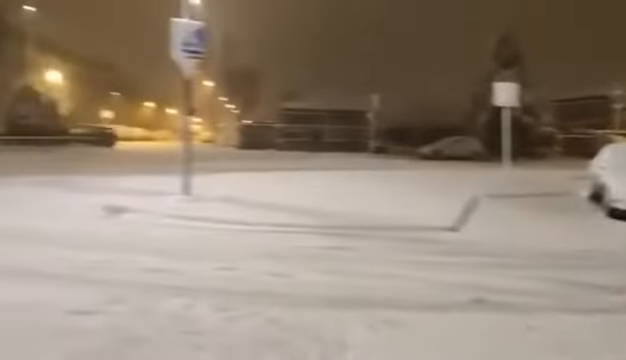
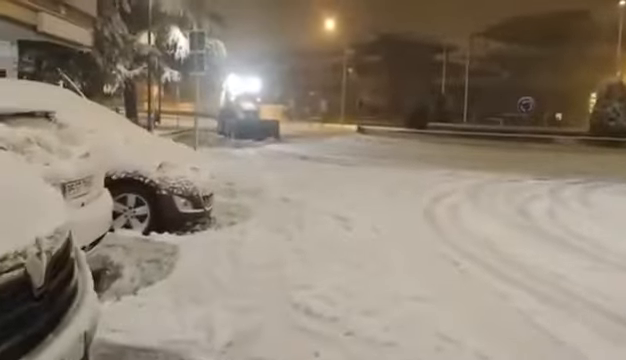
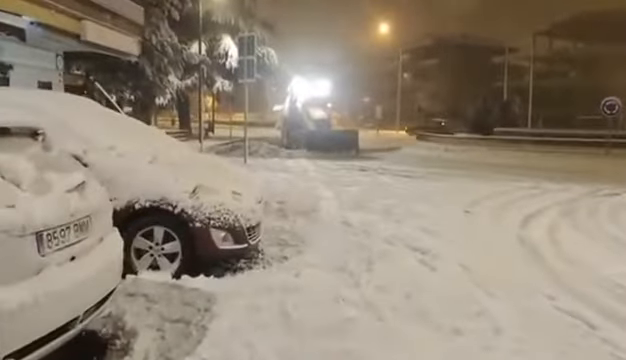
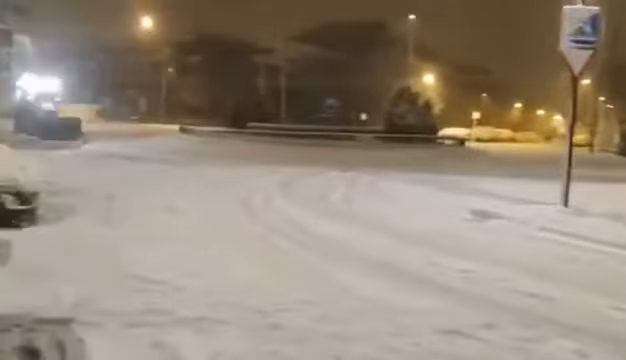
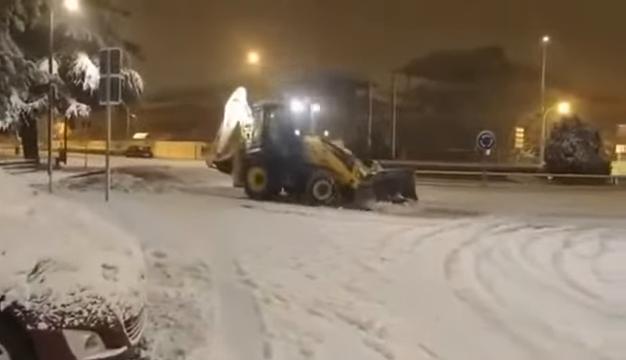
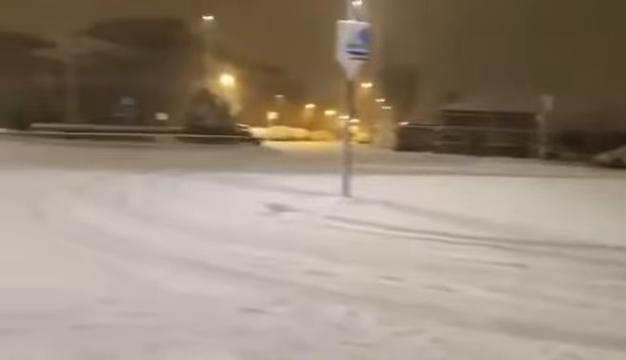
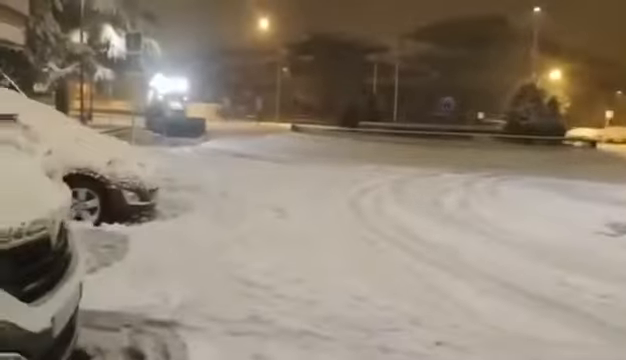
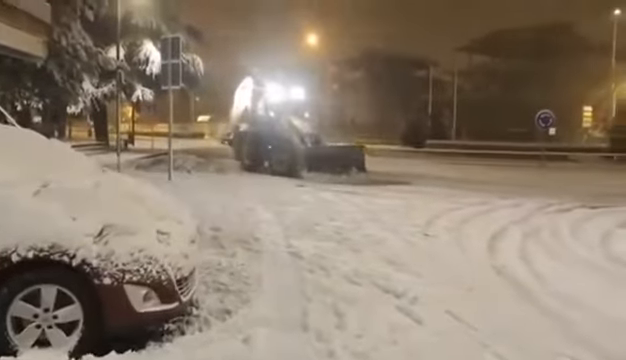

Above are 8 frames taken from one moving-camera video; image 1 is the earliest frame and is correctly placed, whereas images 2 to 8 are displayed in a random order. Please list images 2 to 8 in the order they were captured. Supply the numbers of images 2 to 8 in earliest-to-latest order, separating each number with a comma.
6, 4, 7, 2, 3, 8, 5
